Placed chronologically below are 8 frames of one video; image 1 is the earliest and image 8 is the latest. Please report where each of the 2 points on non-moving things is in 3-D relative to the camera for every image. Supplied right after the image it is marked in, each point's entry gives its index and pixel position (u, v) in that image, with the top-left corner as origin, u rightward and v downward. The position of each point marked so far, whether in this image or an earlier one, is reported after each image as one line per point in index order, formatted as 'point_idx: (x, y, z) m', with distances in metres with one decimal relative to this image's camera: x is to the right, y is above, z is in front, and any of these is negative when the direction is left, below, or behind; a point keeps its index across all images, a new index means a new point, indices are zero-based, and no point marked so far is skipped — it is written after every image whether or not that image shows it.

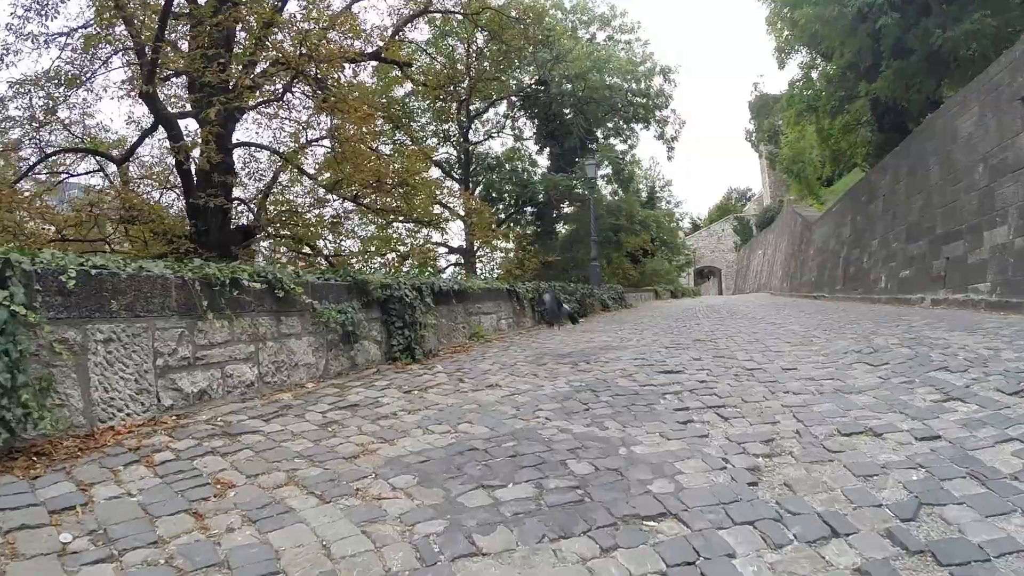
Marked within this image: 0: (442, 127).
0: (-1.1, +2.4, +15.8) m
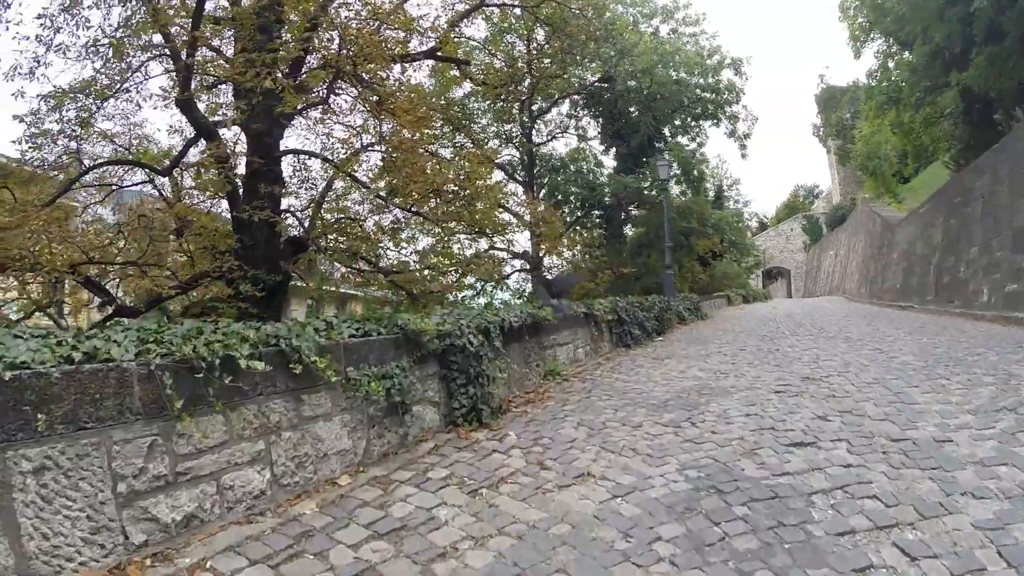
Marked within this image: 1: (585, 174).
0: (-0.1, +2.3, +15.2) m
1: (+1.1, +1.6, +15.0) m
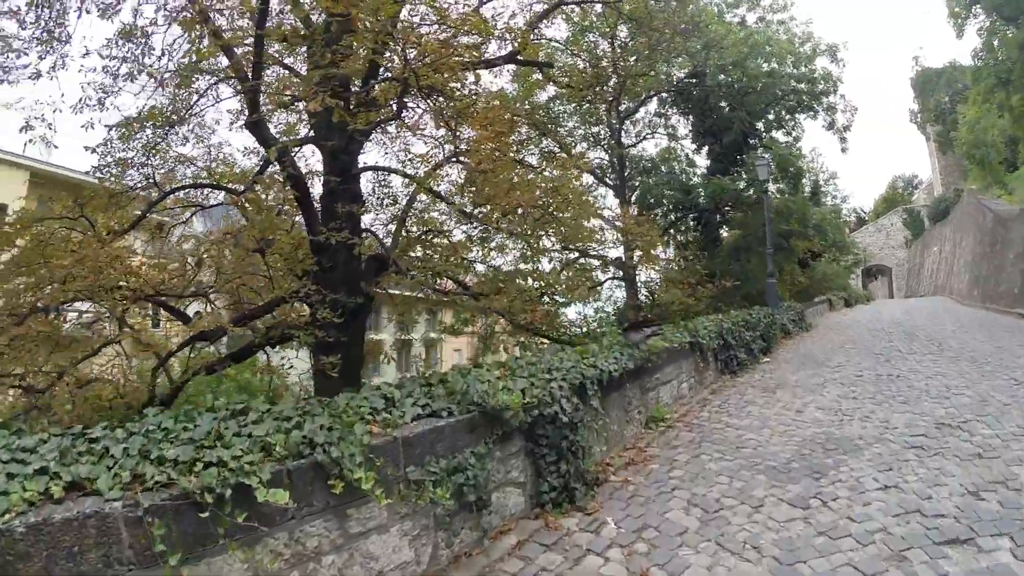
0: (+1.1, +2.2, +14.8) m
1: (+2.3, +1.6, +14.5) m
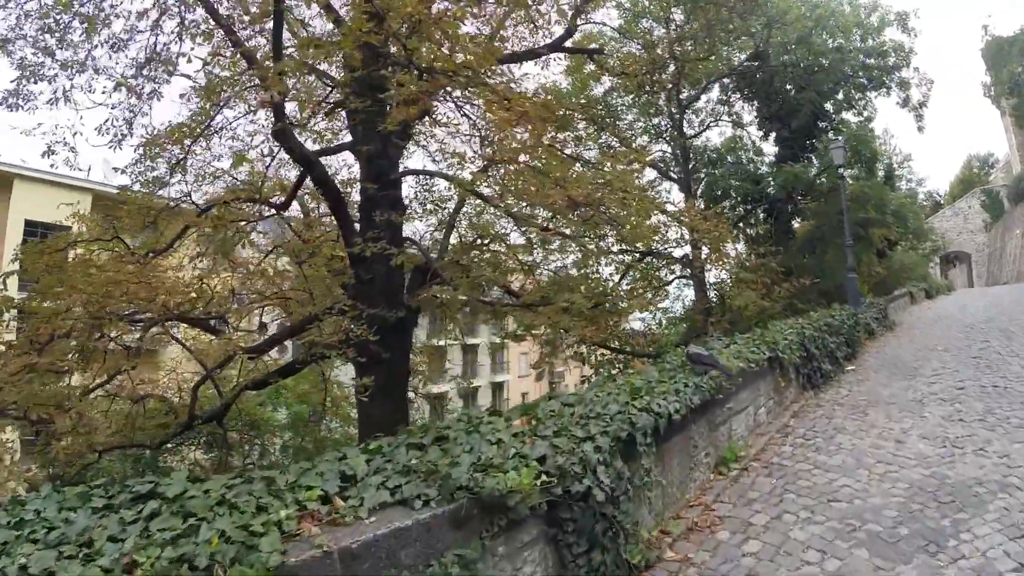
0: (+1.9, +2.3, +14.2) m
1: (+3.1, +1.6, +13.8) m
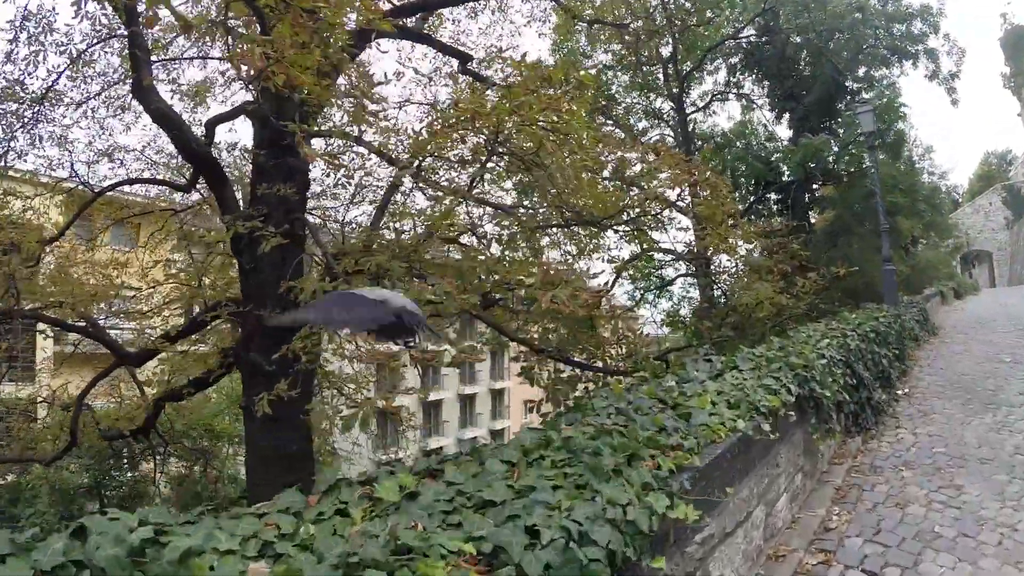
0: (+1.6, +2.3, +12.6) m
1: (+2.8, +1.6, +12.2) m
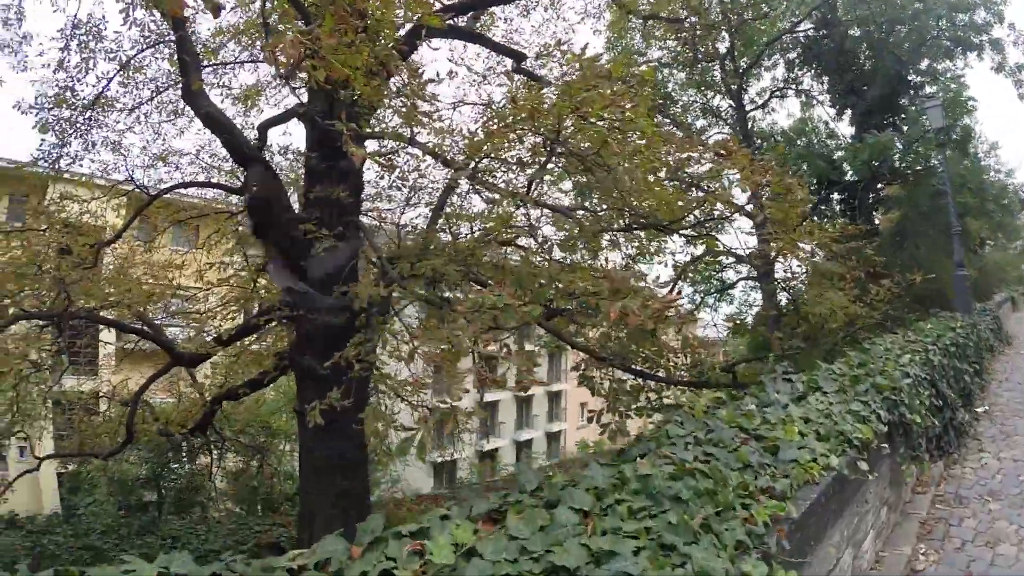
0: (+2.3, +2.3, +12.4) m
1: (+3.5, +1.6, +12.0) m
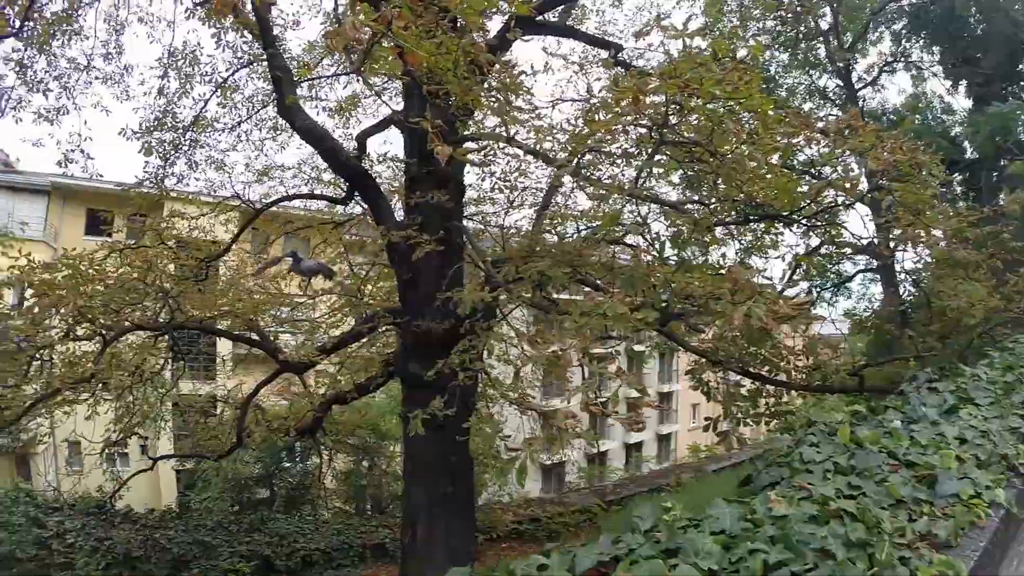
0: (+3.4, +2.4, +12.0) m
1: (+4.5, +1.8, +11.4) m
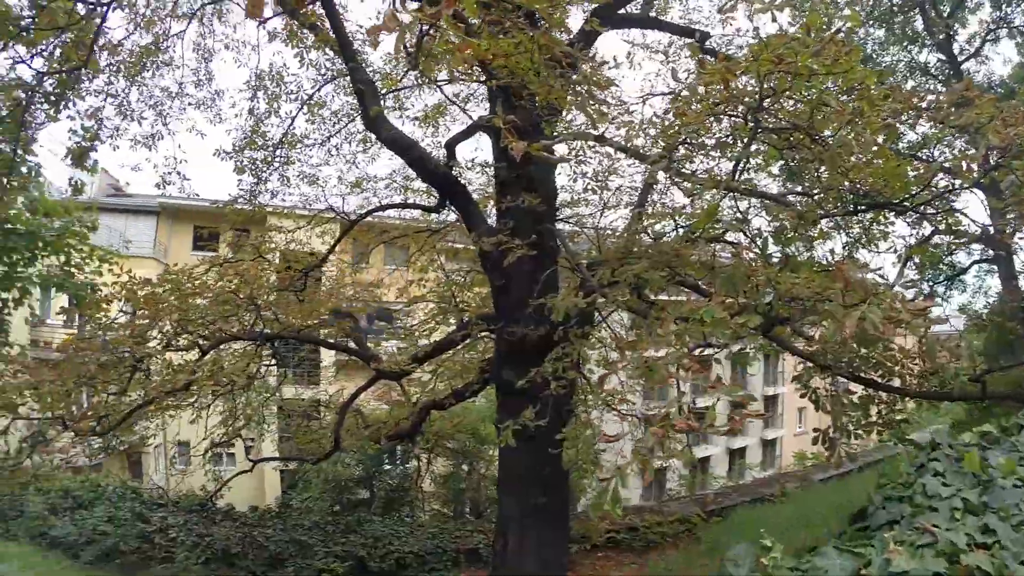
0: (+4.3, +2.5, +11.5) m
1: (+5.4, +1.9, +10.9) m
